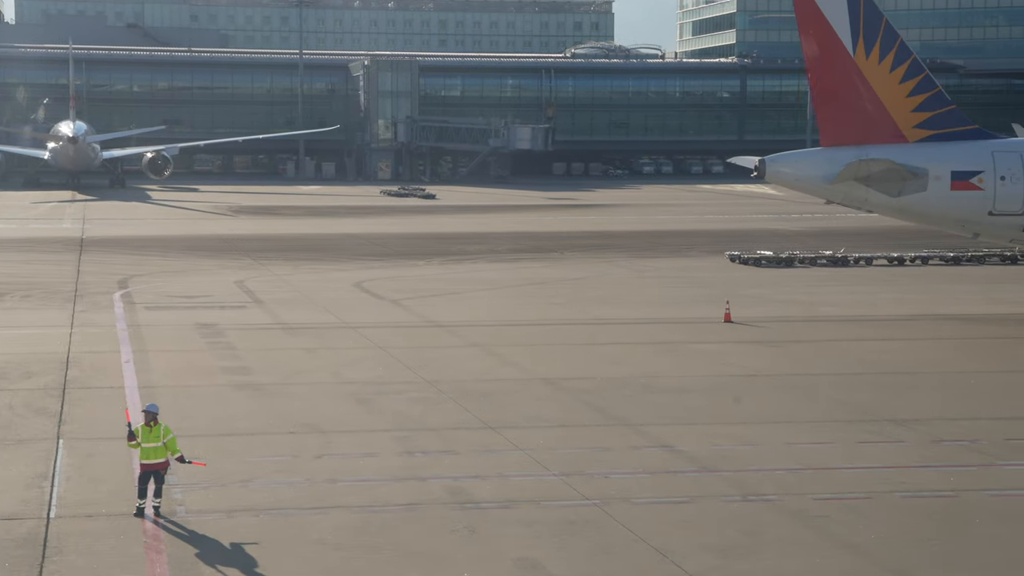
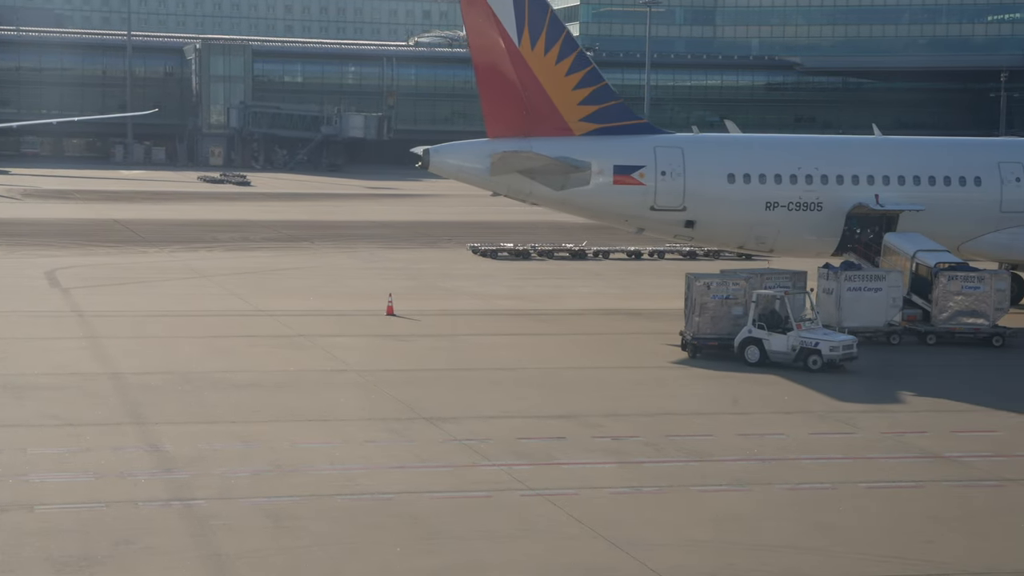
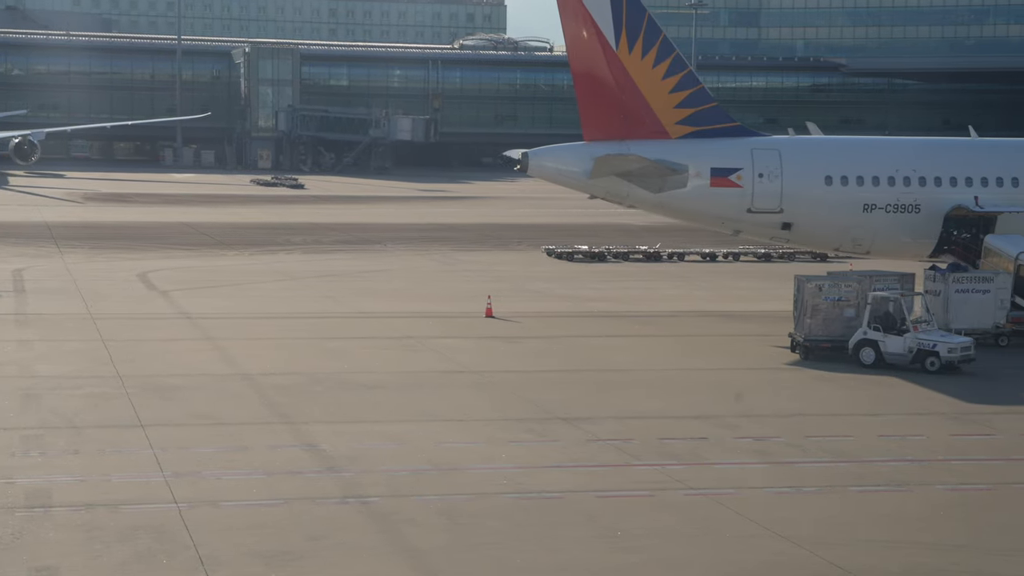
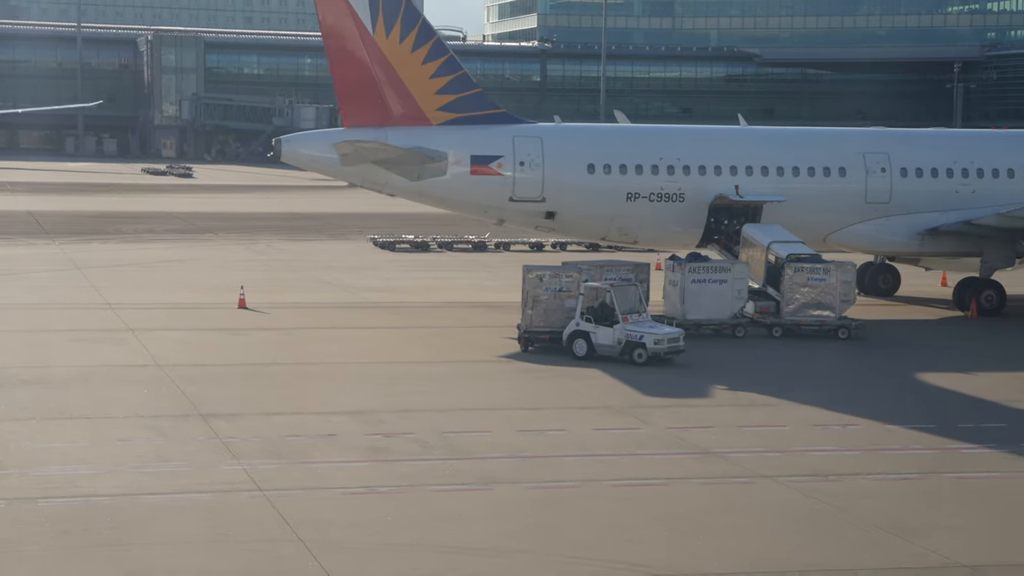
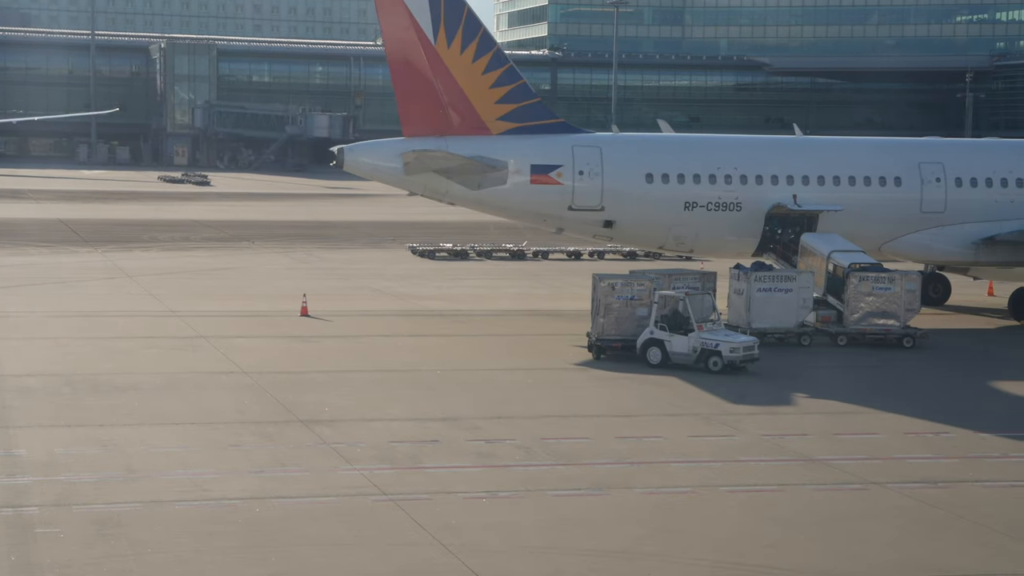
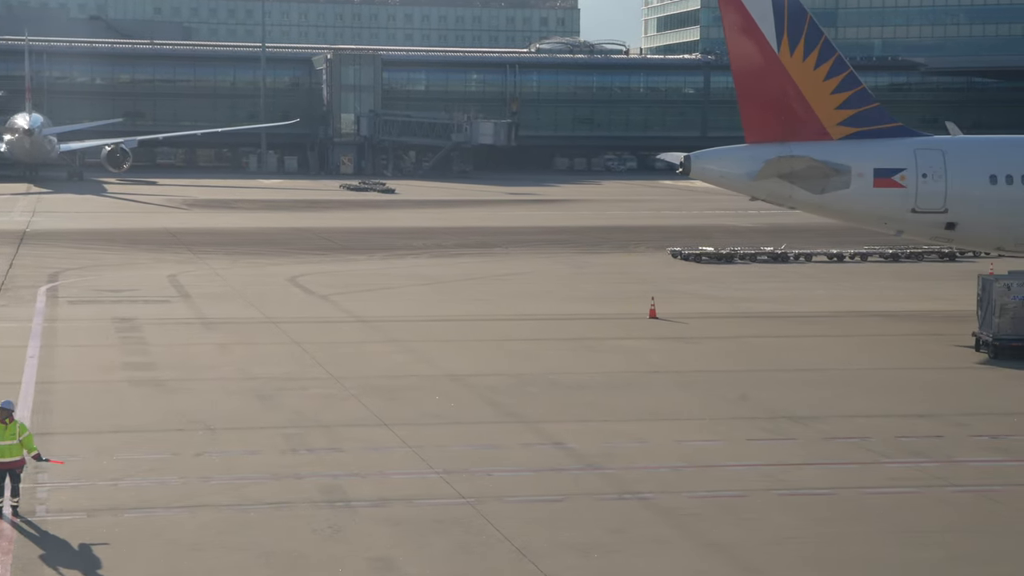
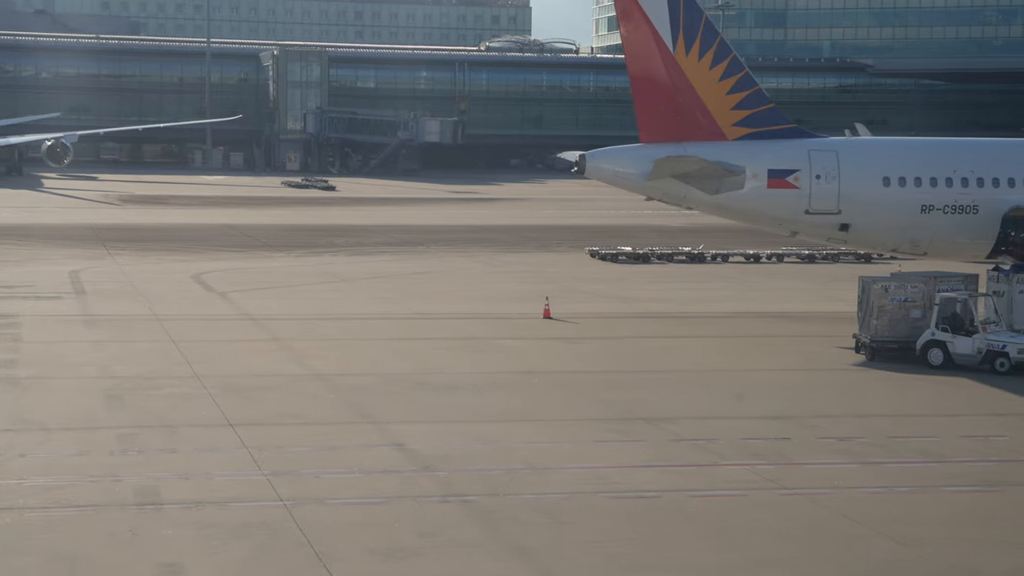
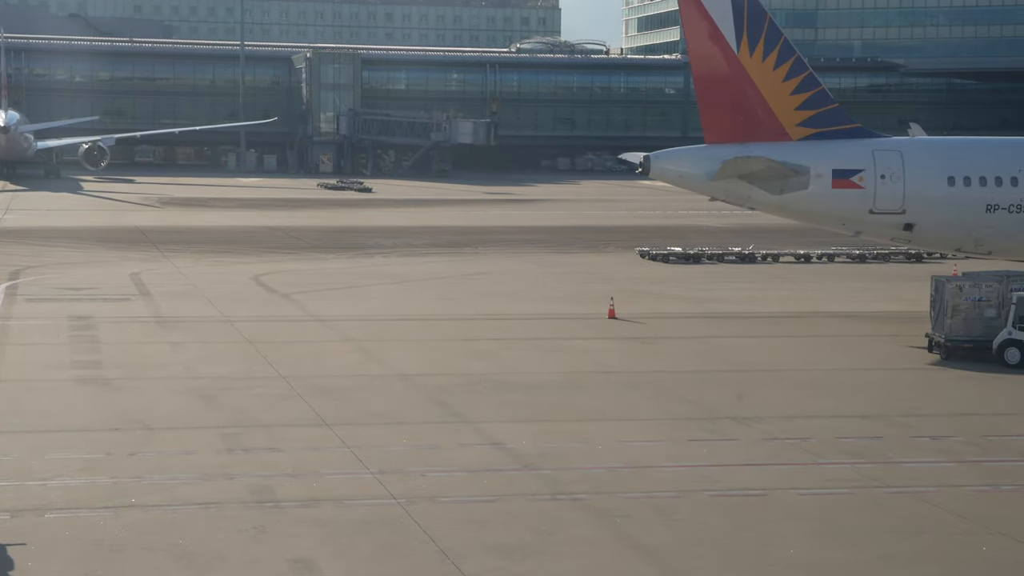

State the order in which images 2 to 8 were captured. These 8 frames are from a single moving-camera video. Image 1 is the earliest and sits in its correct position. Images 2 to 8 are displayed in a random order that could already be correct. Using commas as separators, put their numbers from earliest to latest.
6, 8, 7, 3, 2, 5, 4
